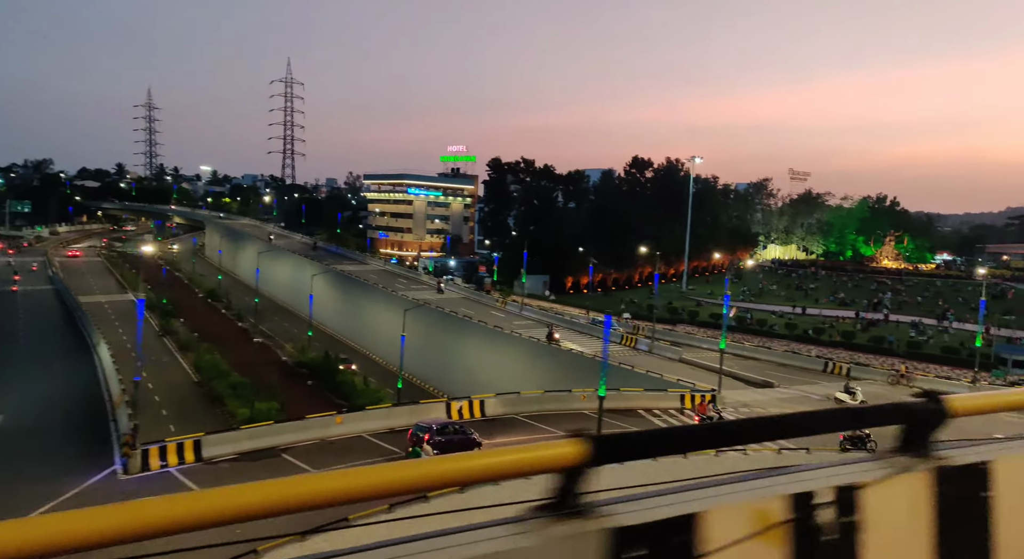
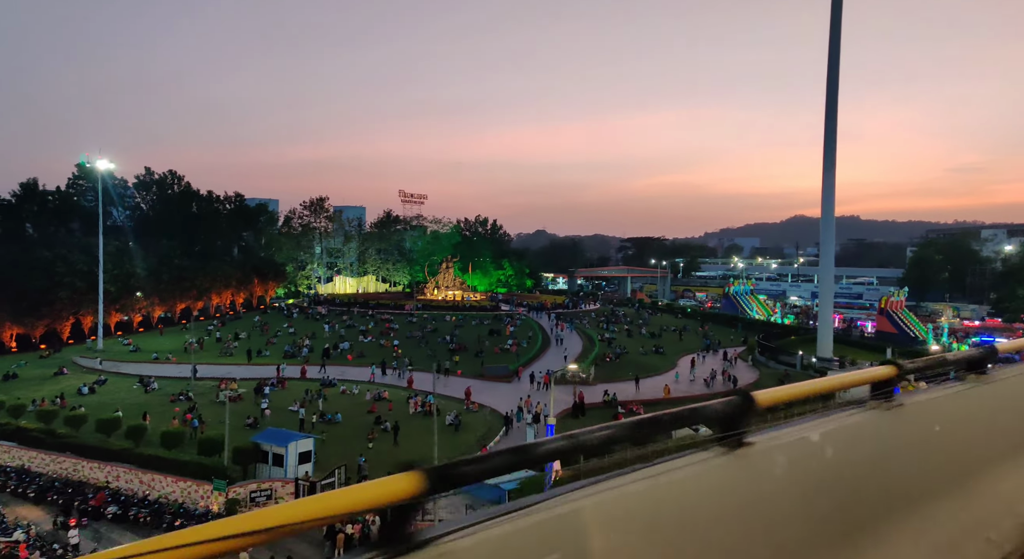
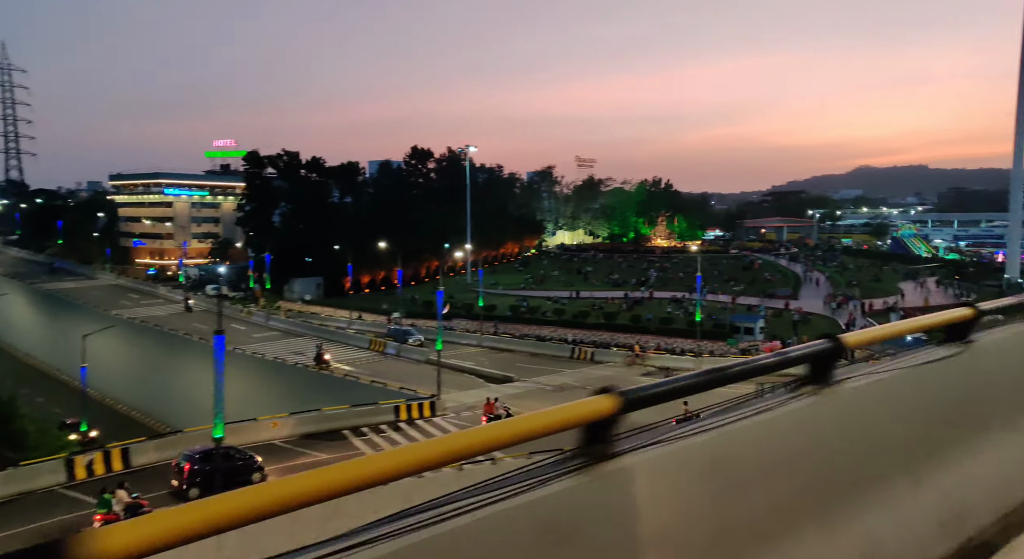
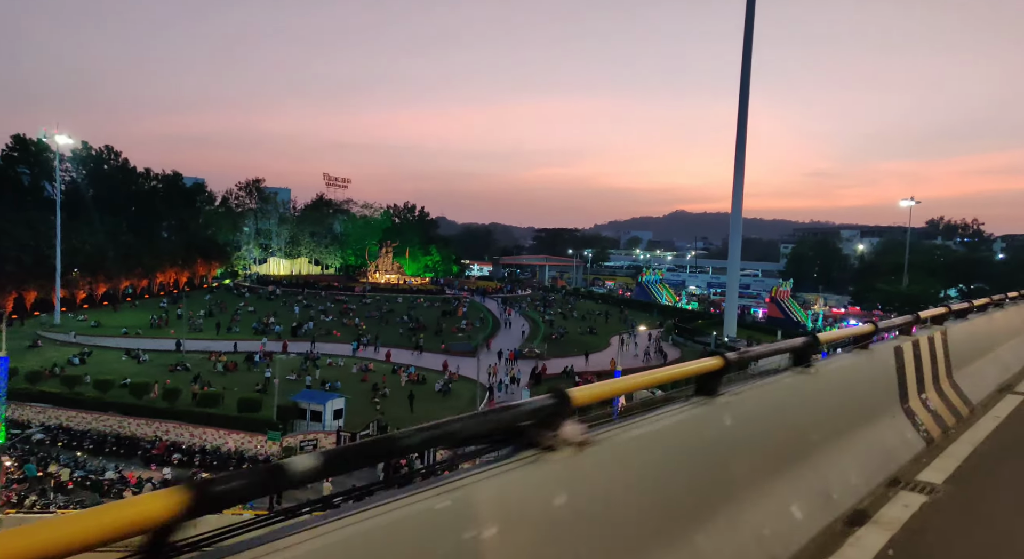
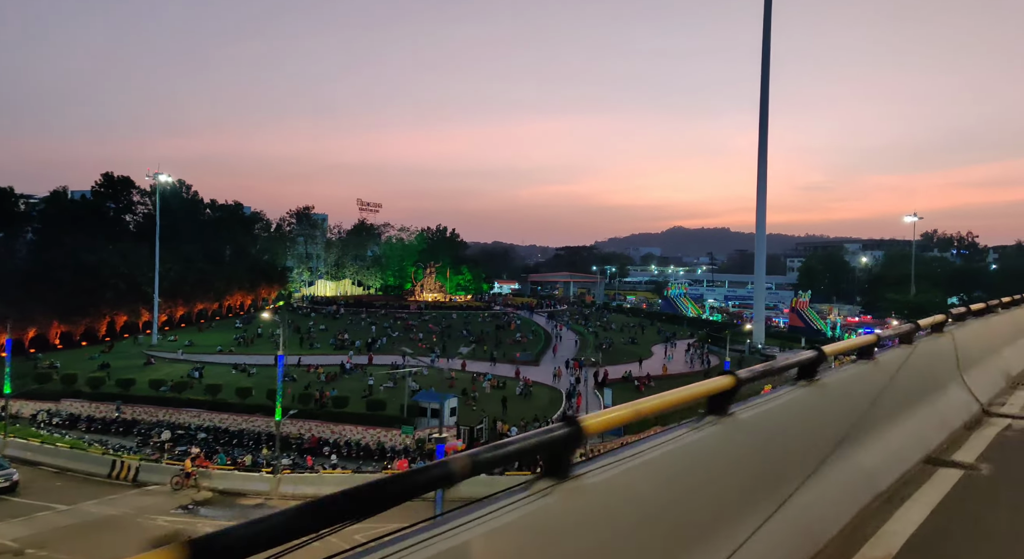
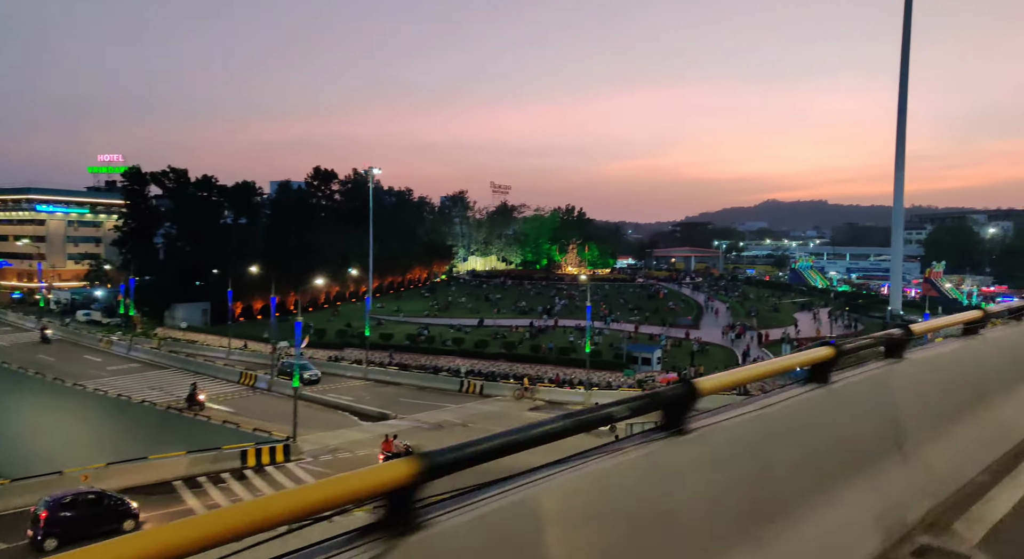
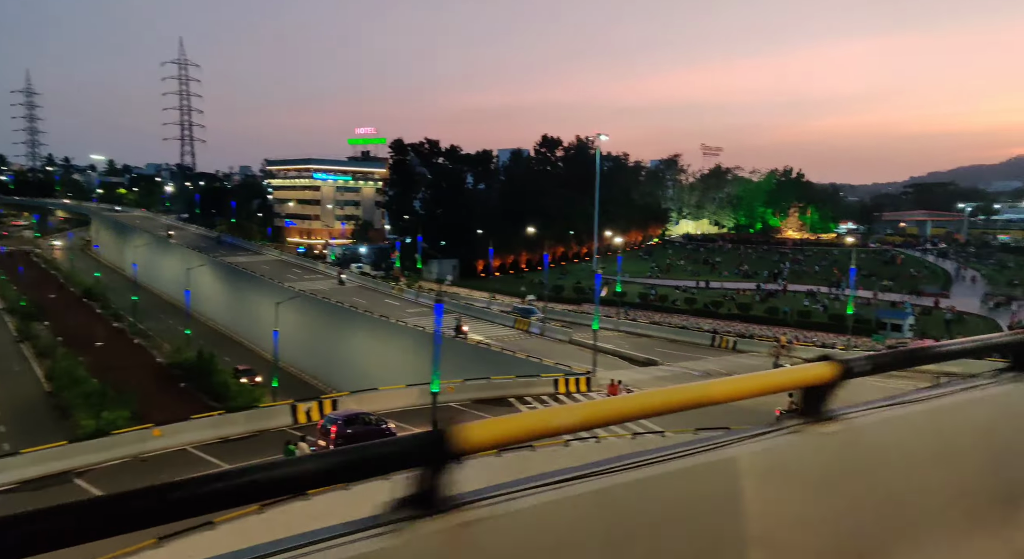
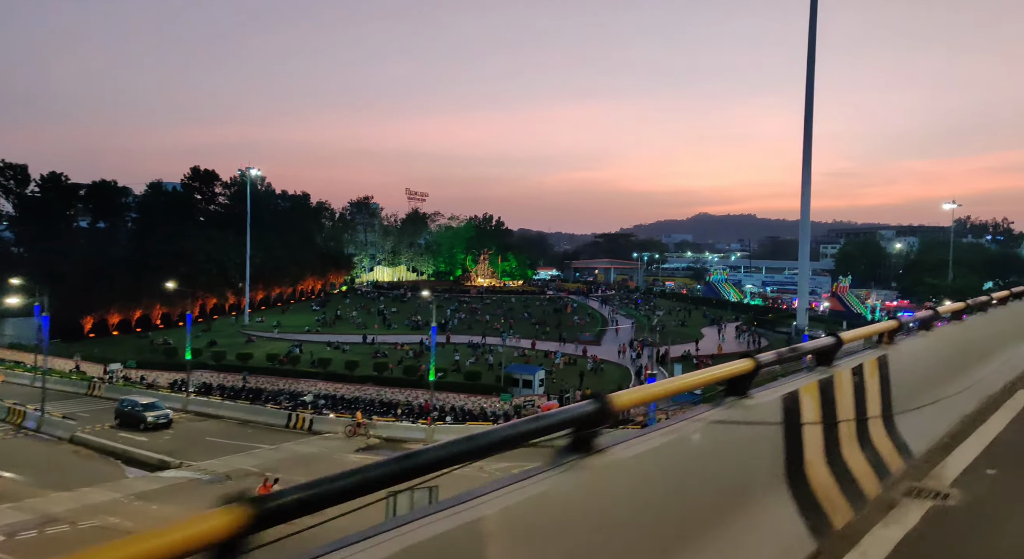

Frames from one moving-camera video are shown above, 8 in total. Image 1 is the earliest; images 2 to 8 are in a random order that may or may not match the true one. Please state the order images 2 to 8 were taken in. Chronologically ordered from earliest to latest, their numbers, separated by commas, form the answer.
7, 3, 6, 8, 5, 4, 2
